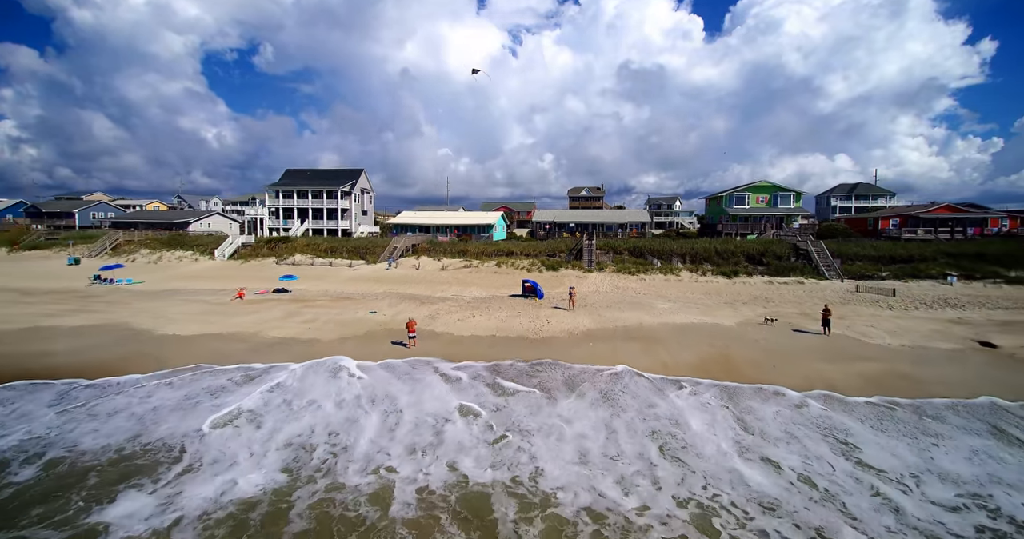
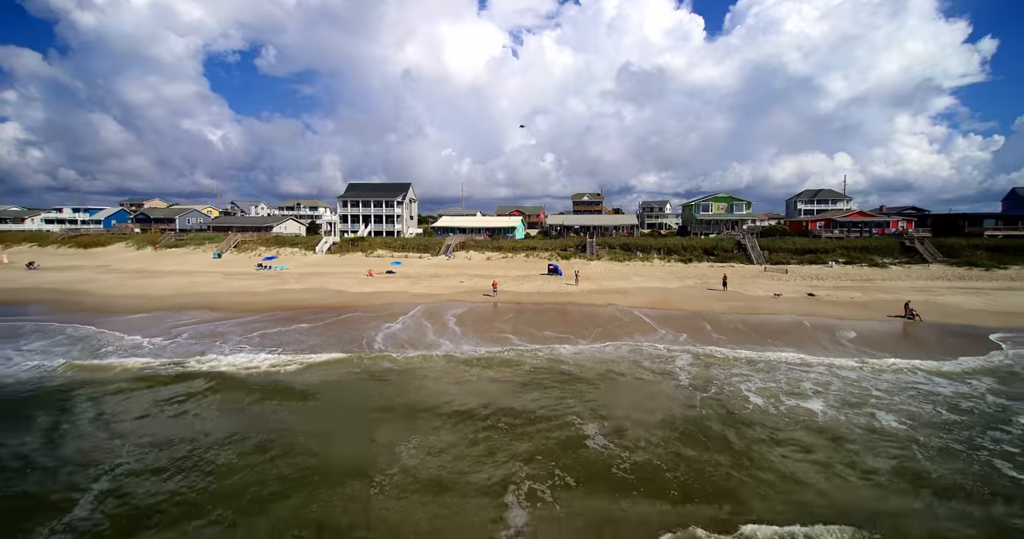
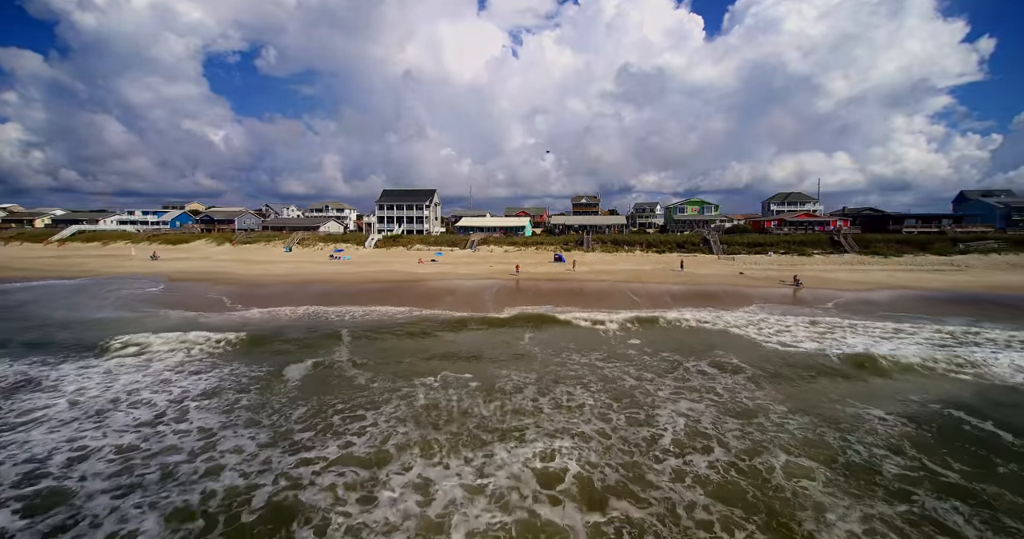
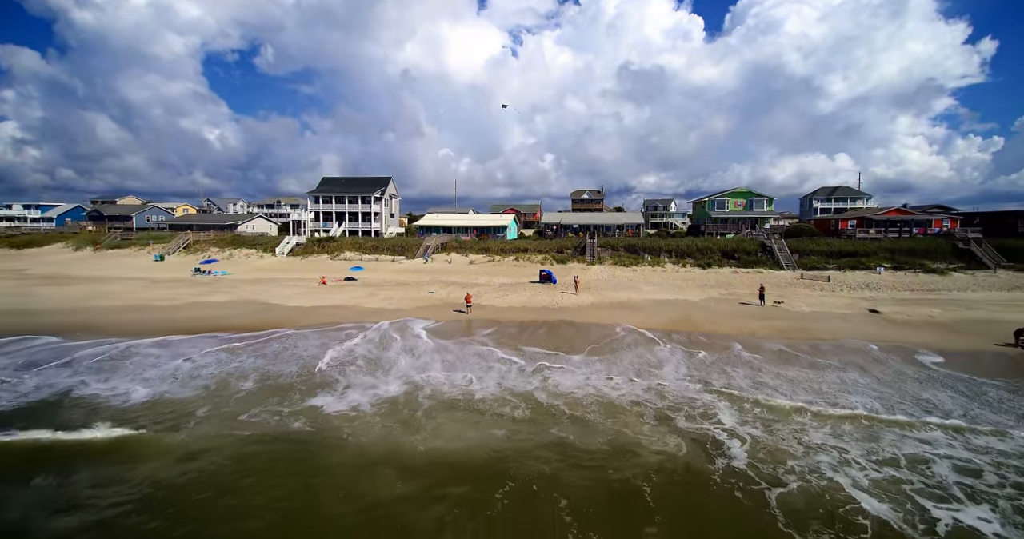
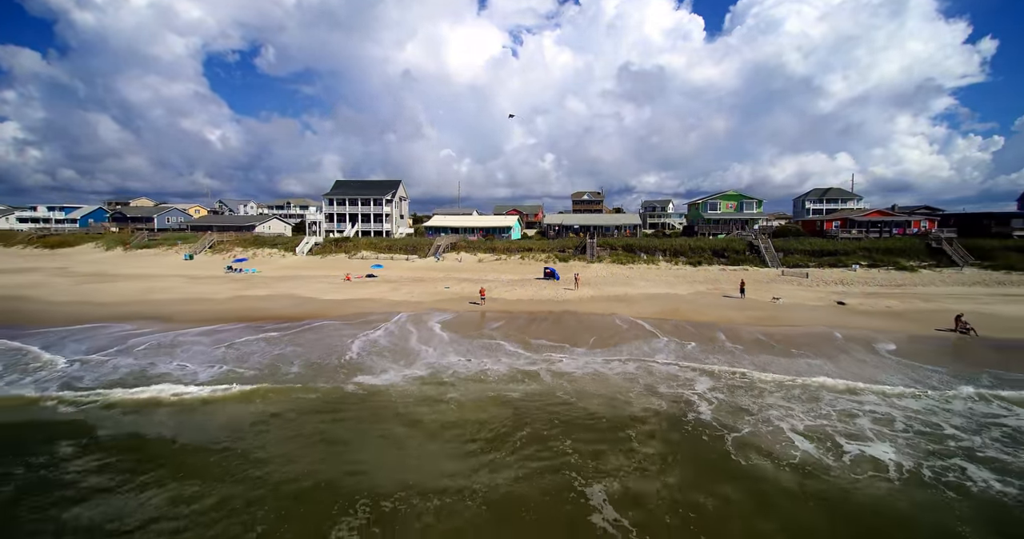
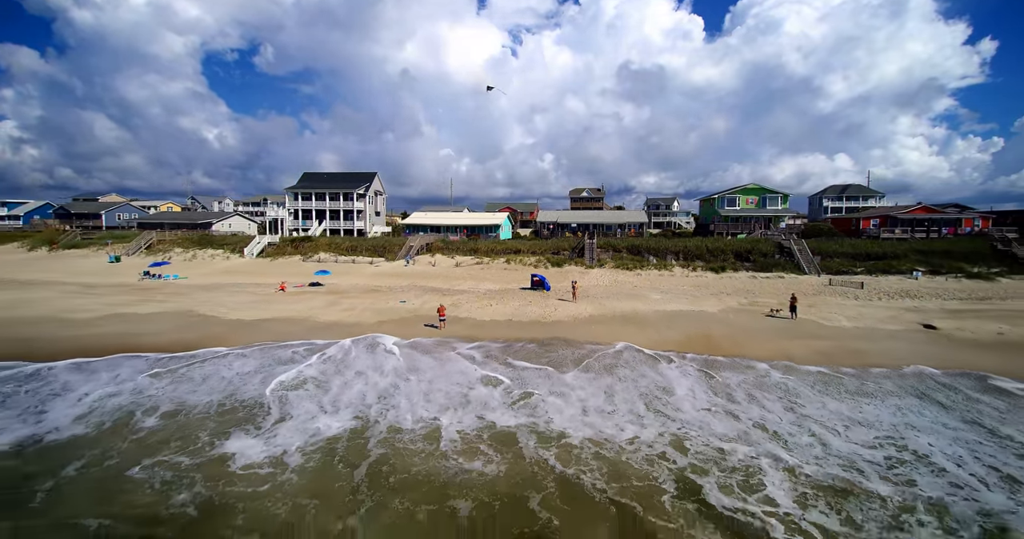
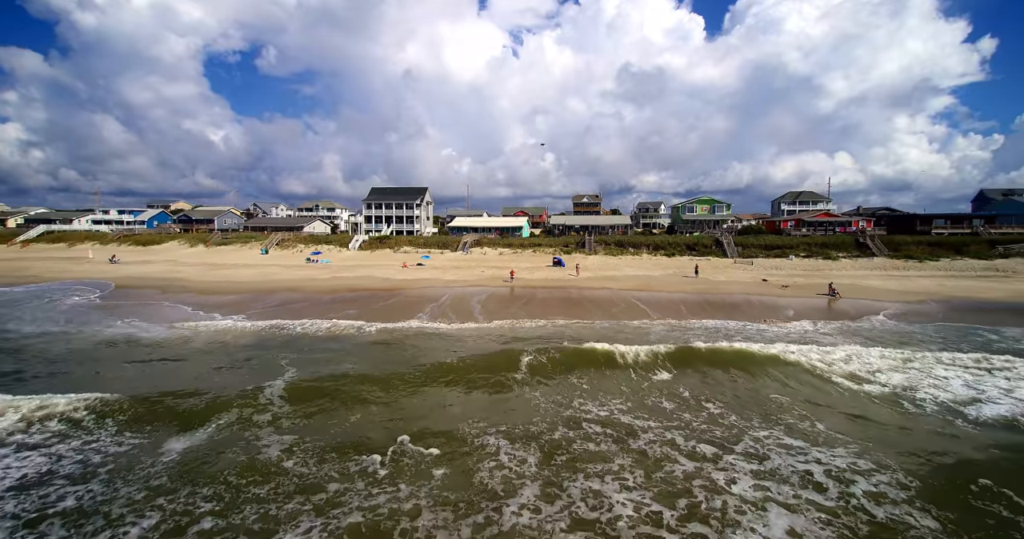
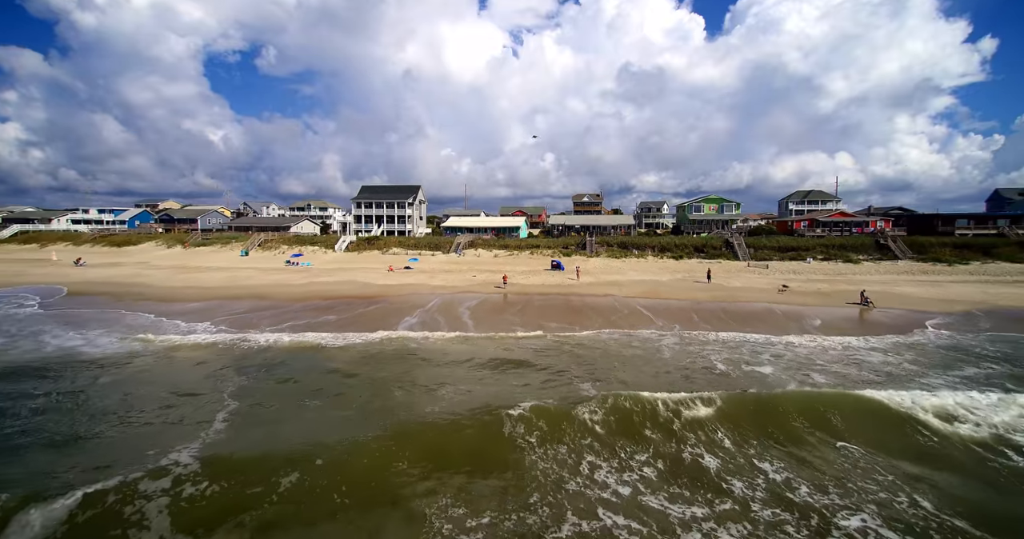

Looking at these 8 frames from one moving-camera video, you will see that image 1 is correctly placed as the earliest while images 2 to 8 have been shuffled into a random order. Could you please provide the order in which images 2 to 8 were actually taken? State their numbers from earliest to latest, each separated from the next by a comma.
6, 4, 5, 2, 8, 7, 3
